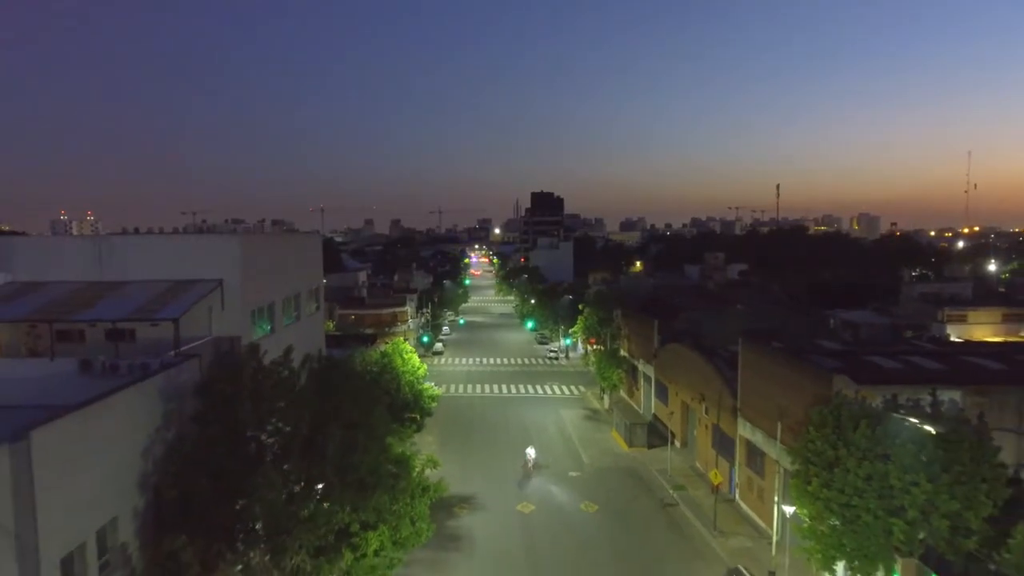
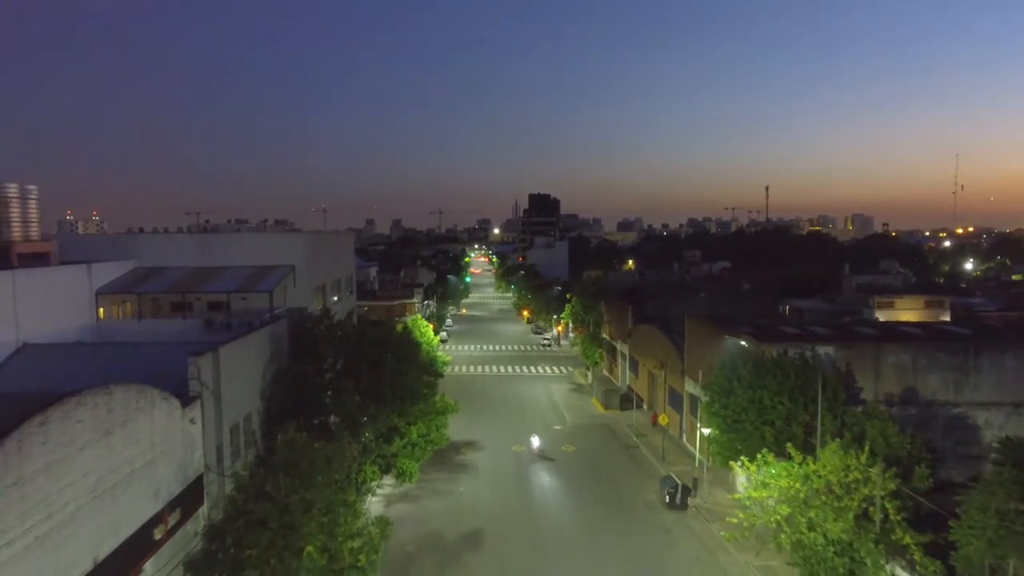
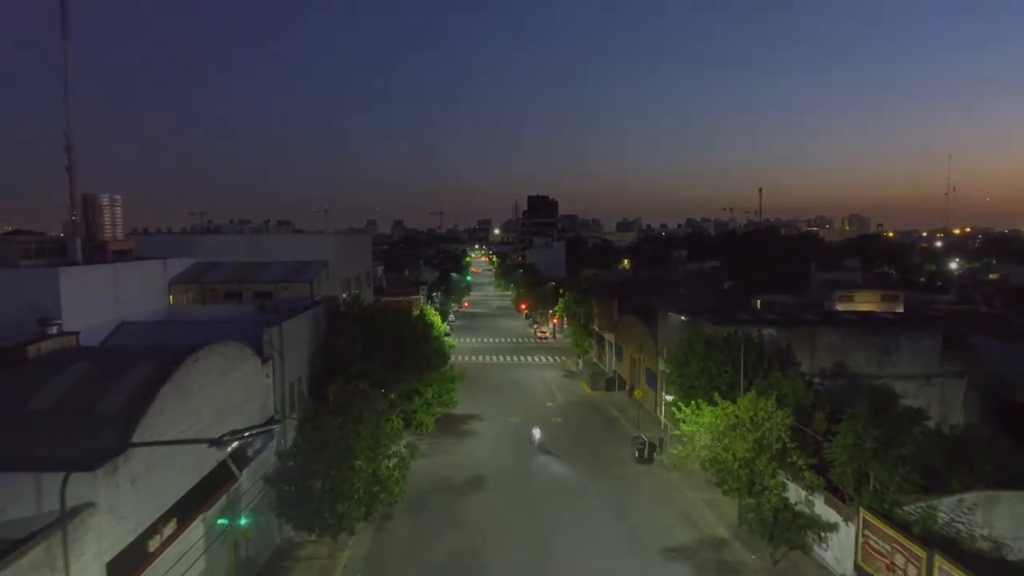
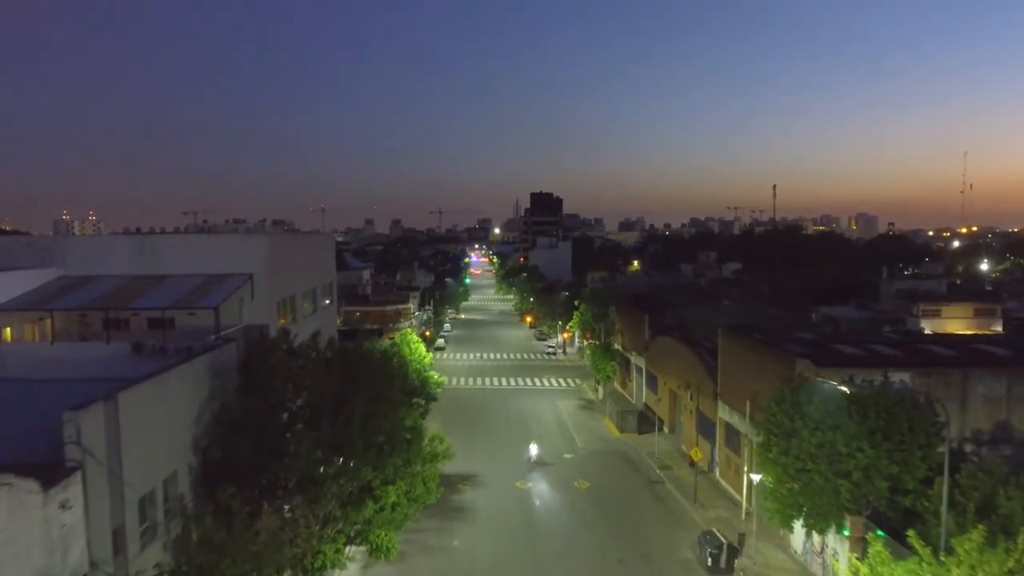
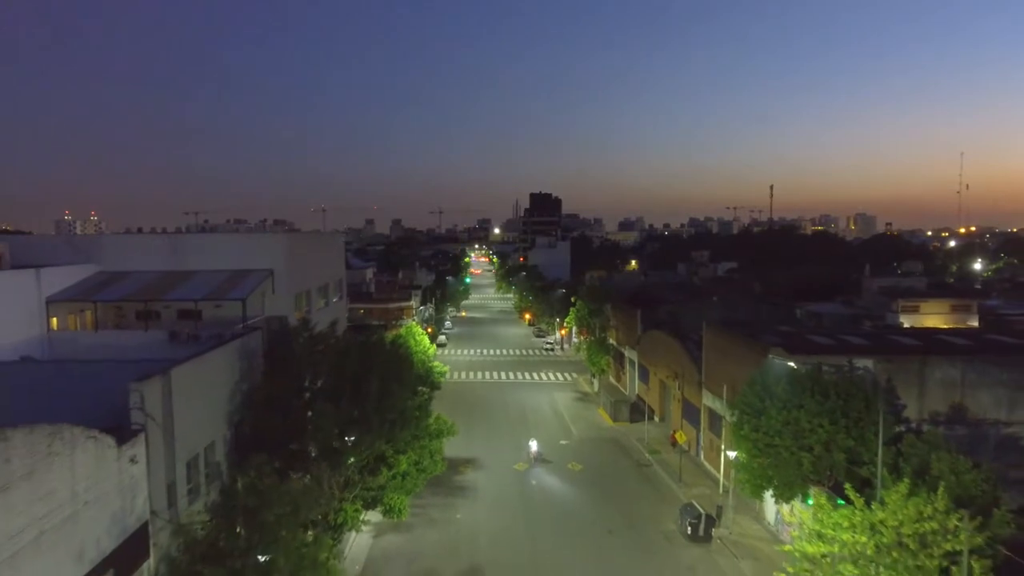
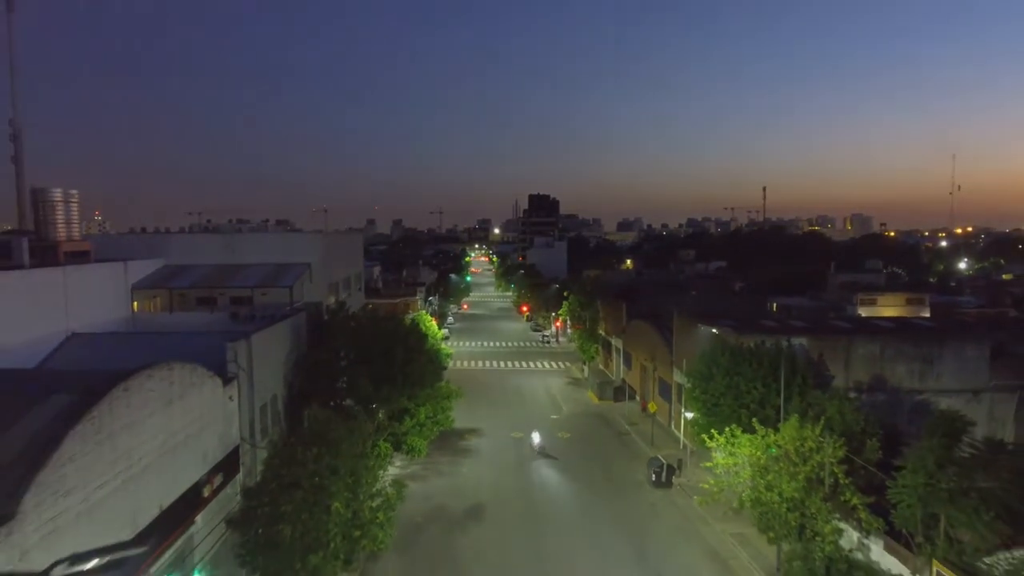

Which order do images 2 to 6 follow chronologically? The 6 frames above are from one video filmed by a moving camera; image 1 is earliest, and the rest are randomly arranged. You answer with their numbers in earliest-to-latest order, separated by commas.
4, 5, 2, 6, 3
